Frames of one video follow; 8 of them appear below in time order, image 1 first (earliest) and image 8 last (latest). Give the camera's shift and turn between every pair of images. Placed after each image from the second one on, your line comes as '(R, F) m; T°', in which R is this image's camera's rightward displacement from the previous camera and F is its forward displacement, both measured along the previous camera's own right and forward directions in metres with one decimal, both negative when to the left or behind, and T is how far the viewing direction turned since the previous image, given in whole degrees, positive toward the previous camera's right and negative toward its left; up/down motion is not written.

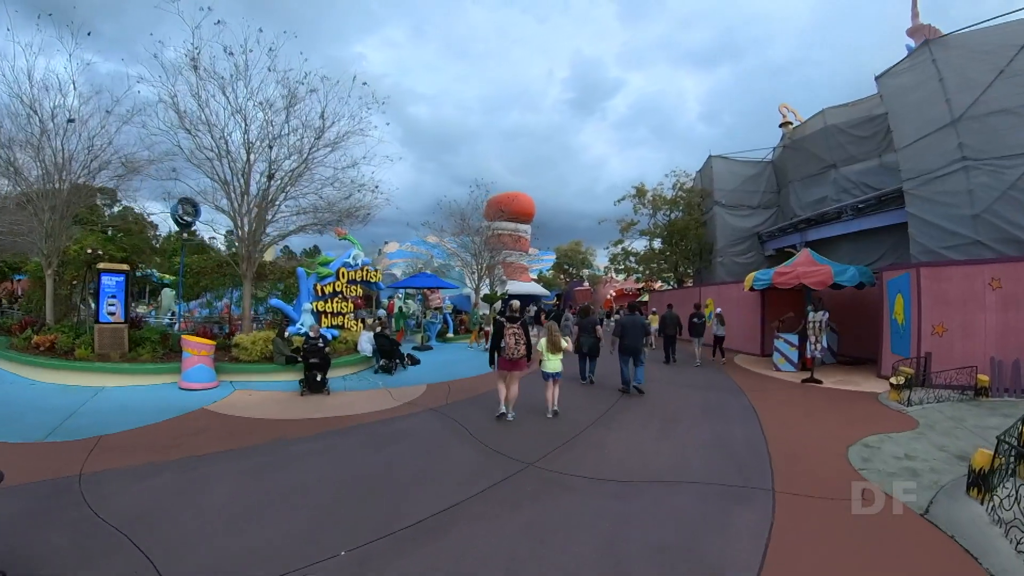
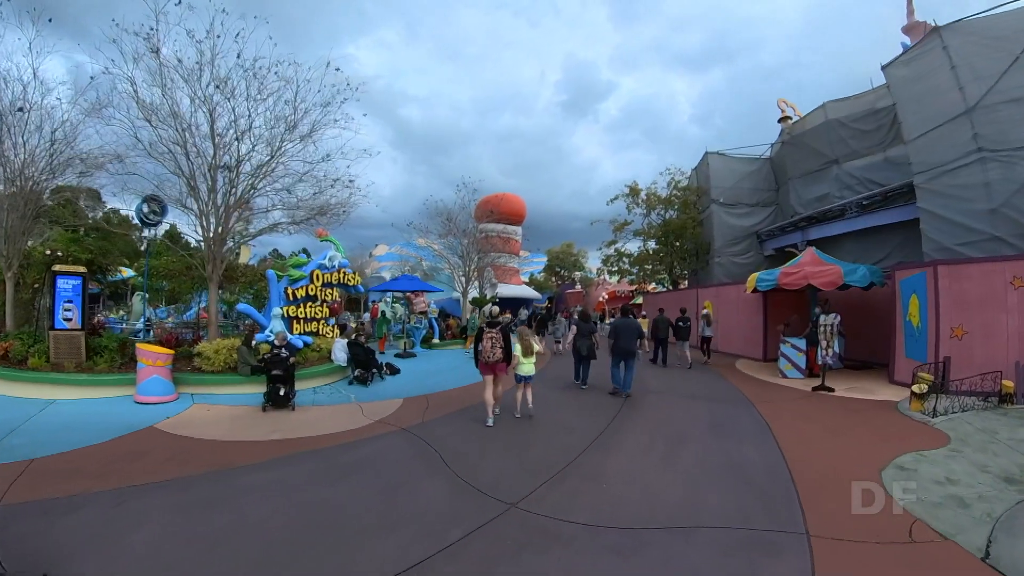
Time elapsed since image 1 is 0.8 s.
(+0.1, +0.8) m; +1°
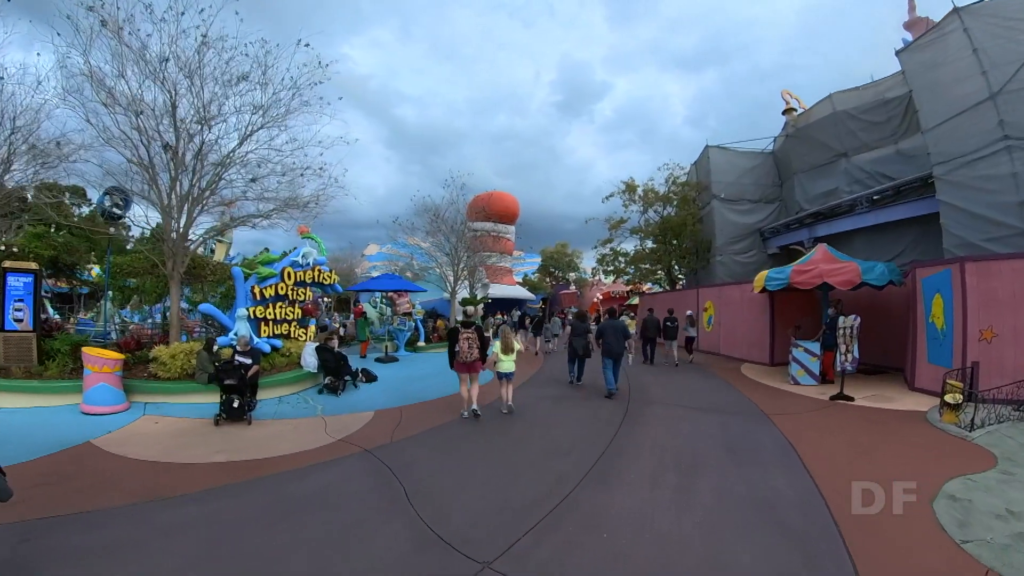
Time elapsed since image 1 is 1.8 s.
(+0.1, +0.9) m; +1°
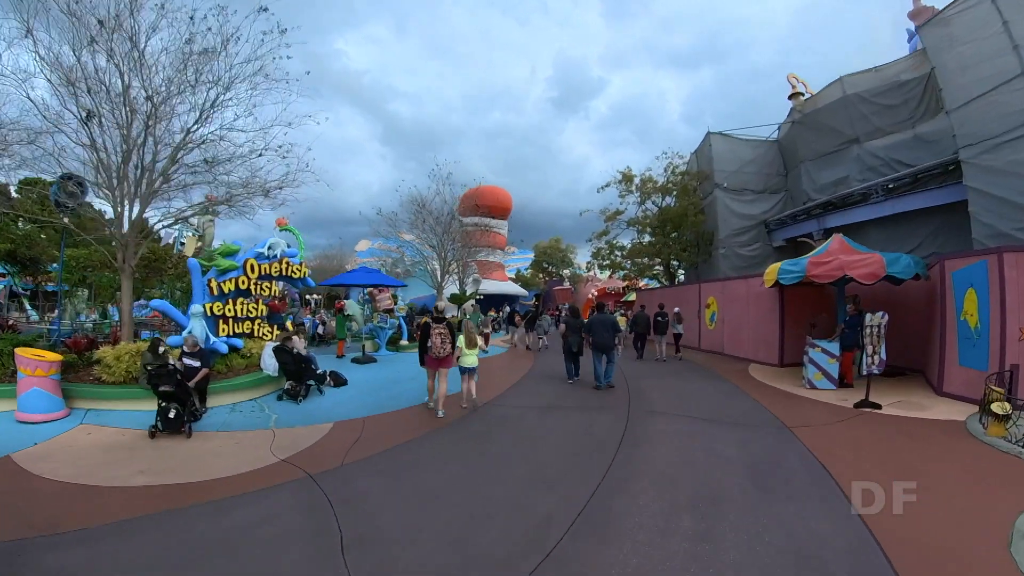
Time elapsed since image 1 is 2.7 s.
(+0.1, +1.0) m; 0°
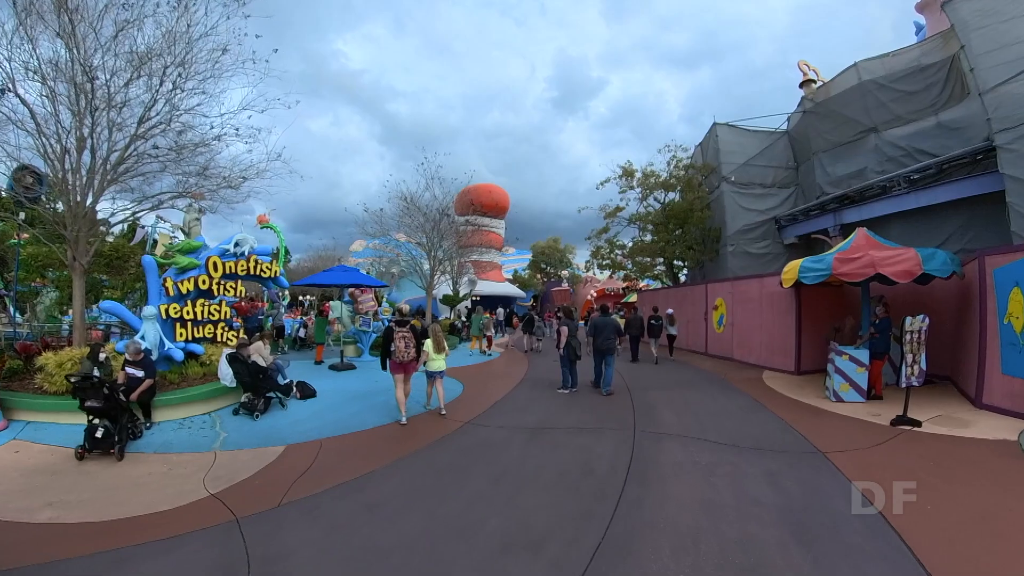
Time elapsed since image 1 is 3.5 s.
(+0.1, +0.9) m; 0°
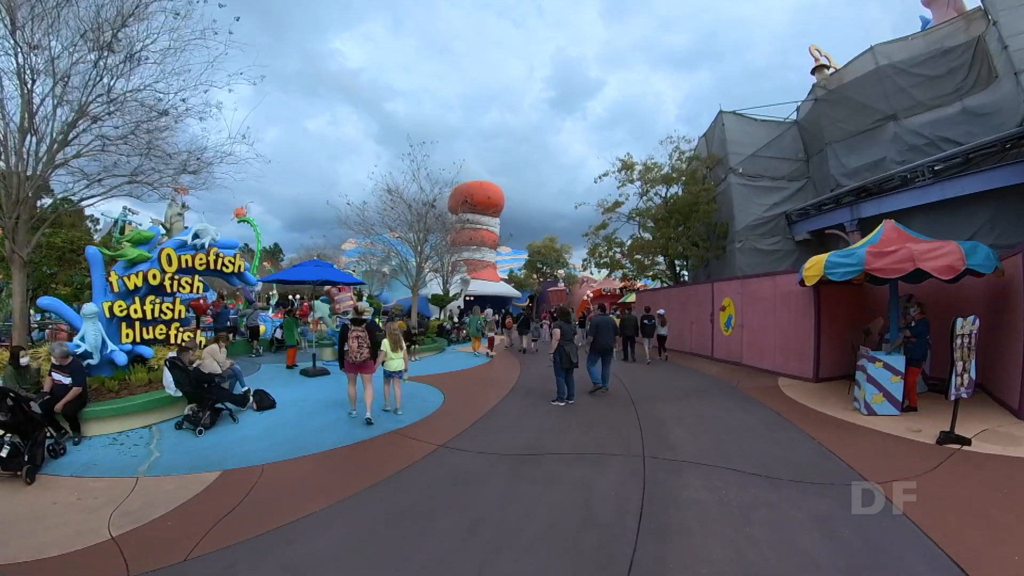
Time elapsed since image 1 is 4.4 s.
(+0.1, +0.9) m; 0°
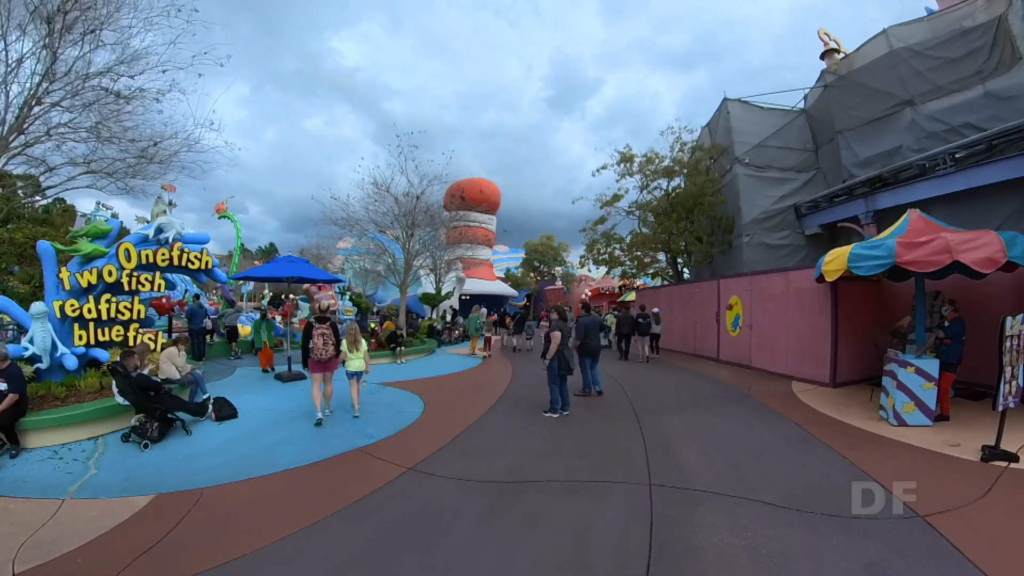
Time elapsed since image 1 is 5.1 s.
(+0.1, +0.7) m; 0°
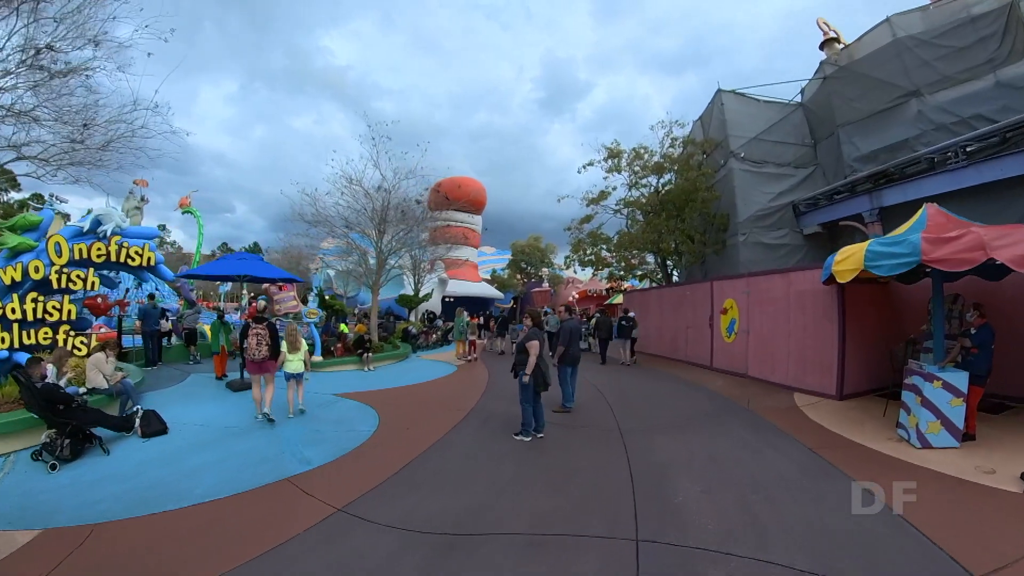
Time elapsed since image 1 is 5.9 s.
(+0.2, +0.8) m; +1°
